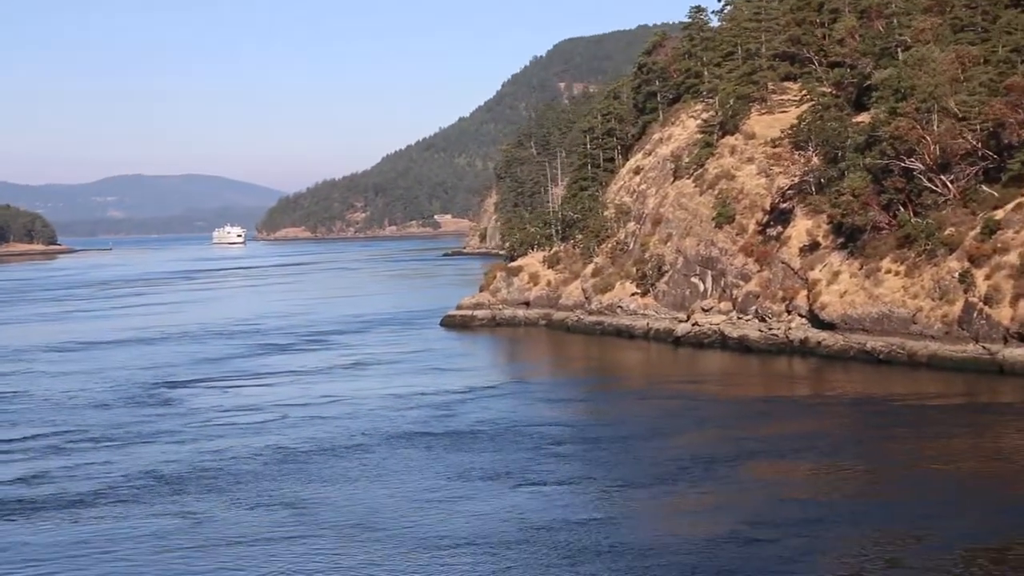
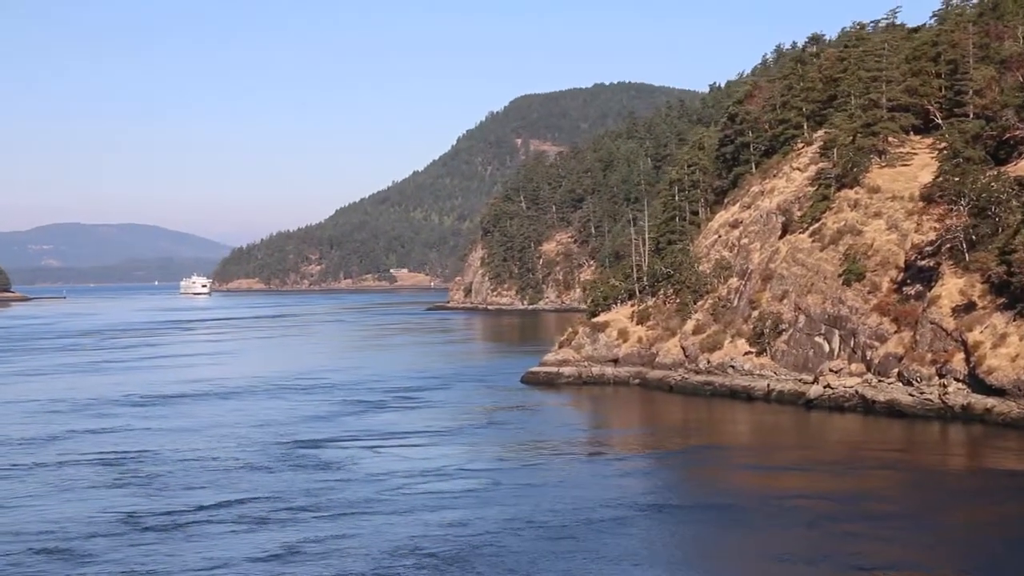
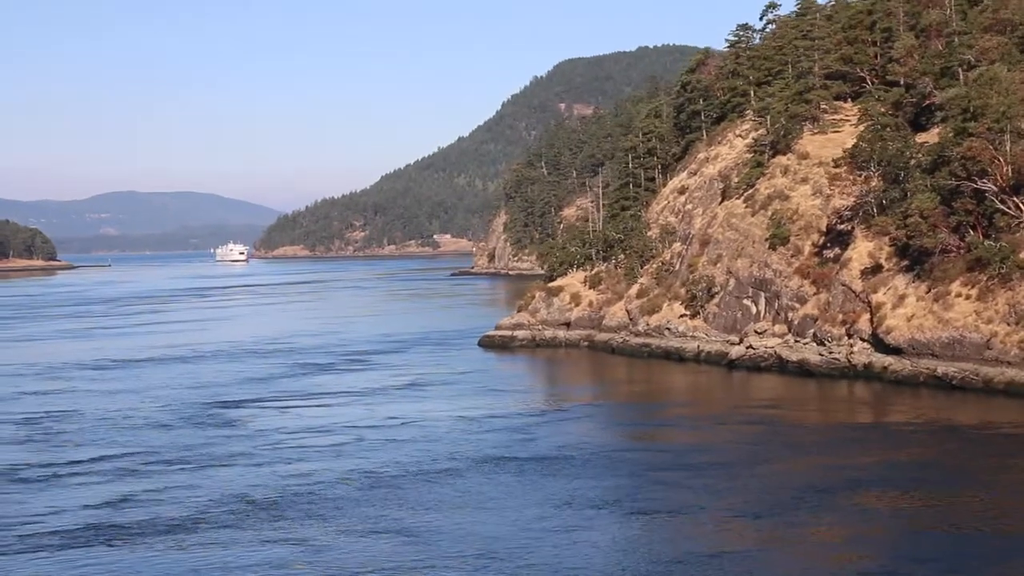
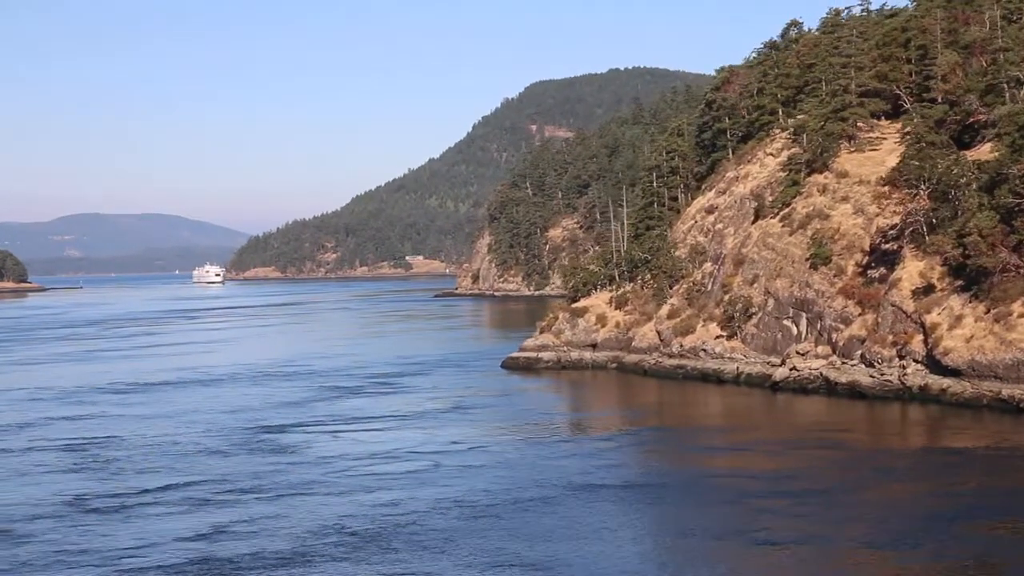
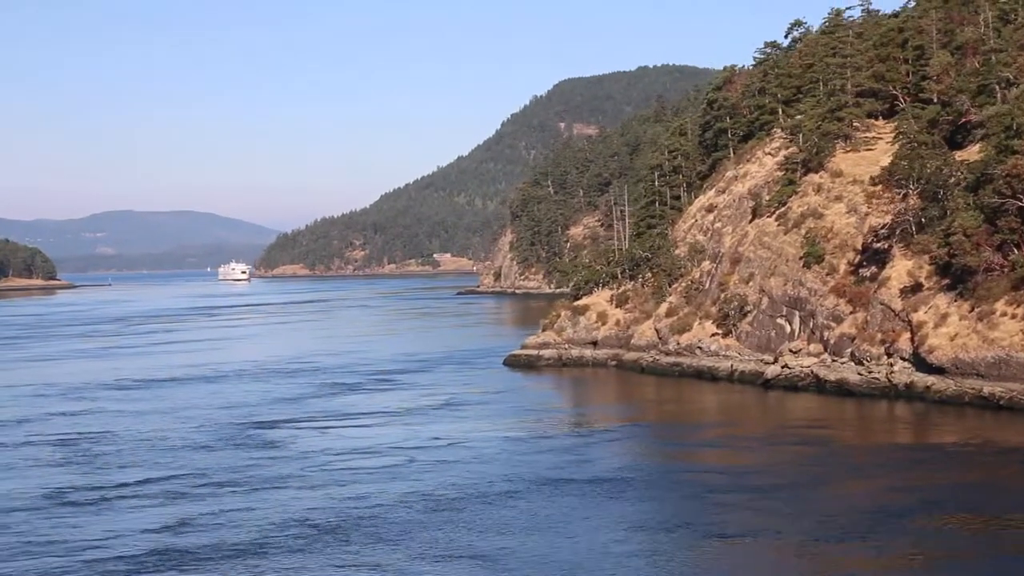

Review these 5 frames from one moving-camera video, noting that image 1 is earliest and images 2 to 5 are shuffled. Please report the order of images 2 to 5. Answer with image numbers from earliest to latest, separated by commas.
3, 5, 4, 2
